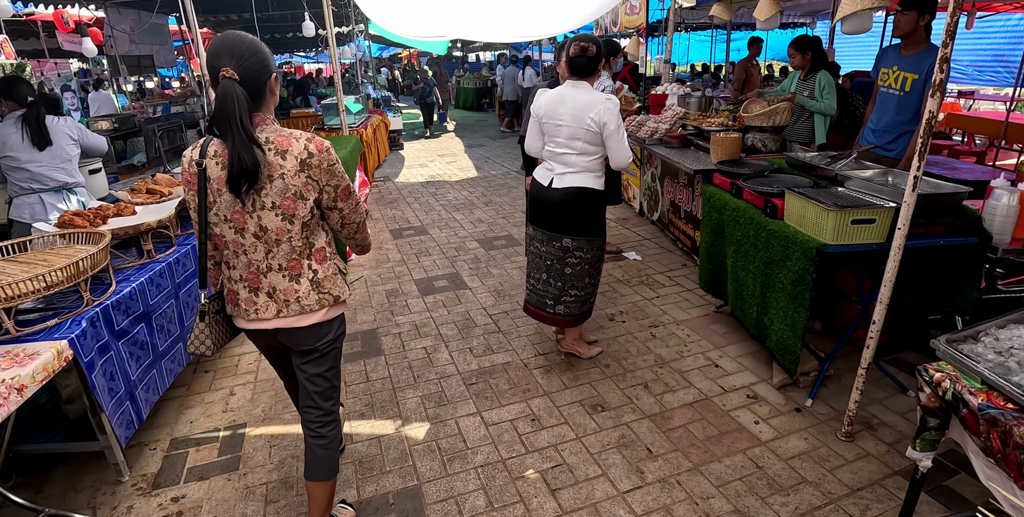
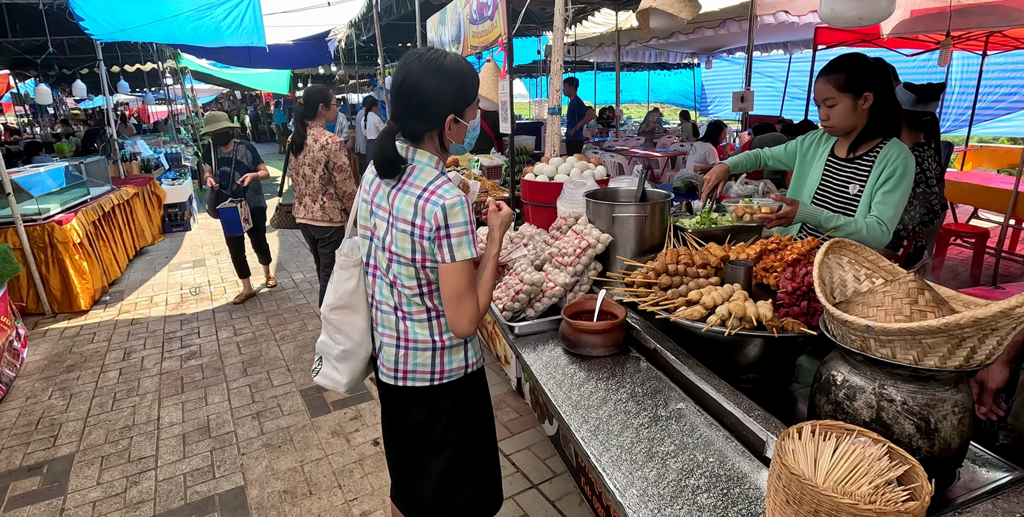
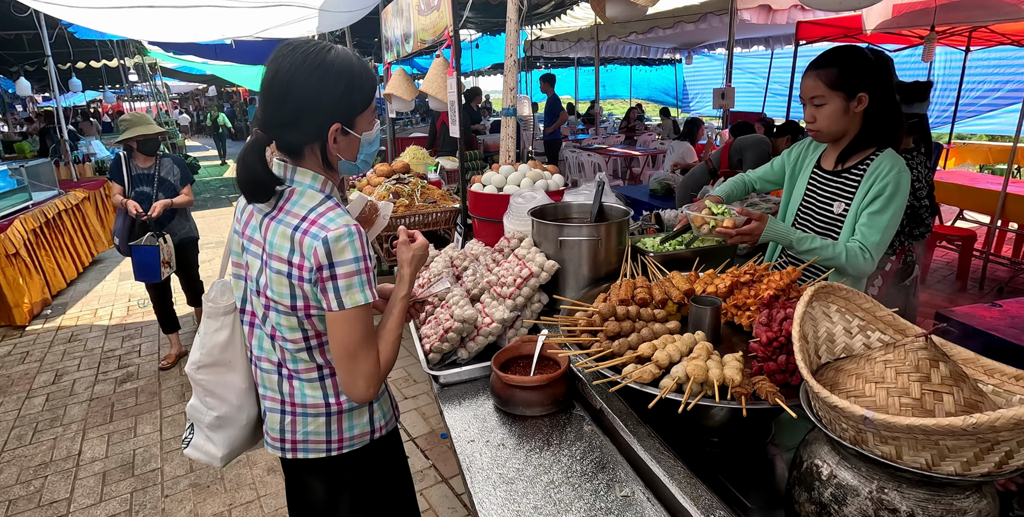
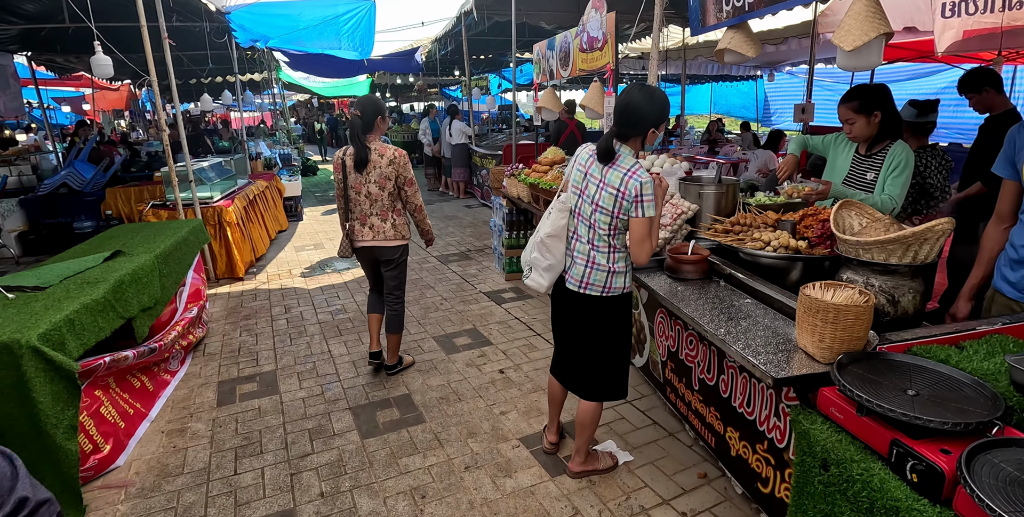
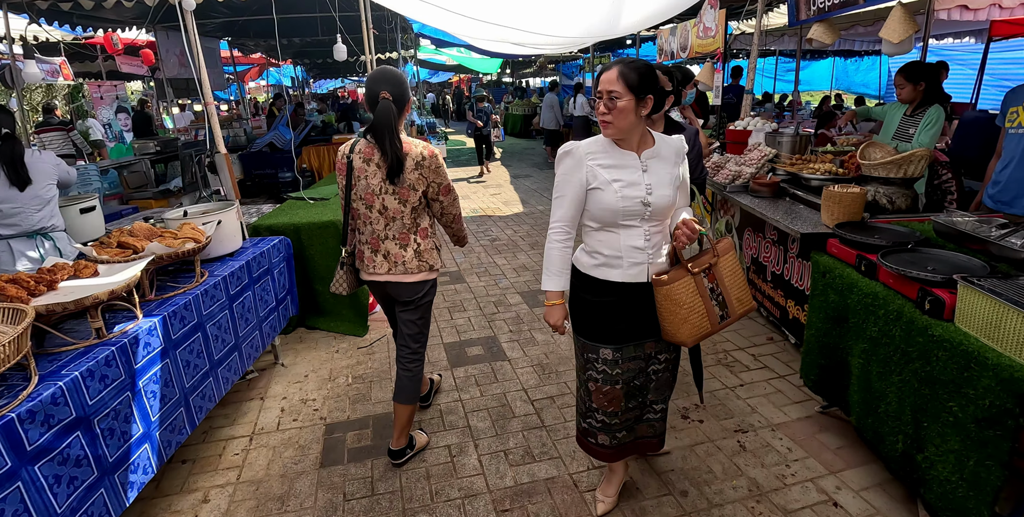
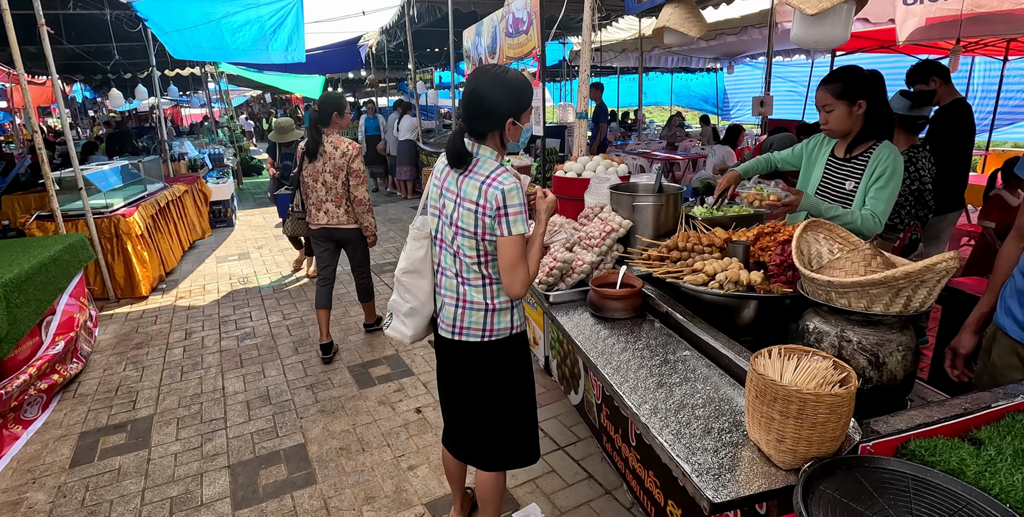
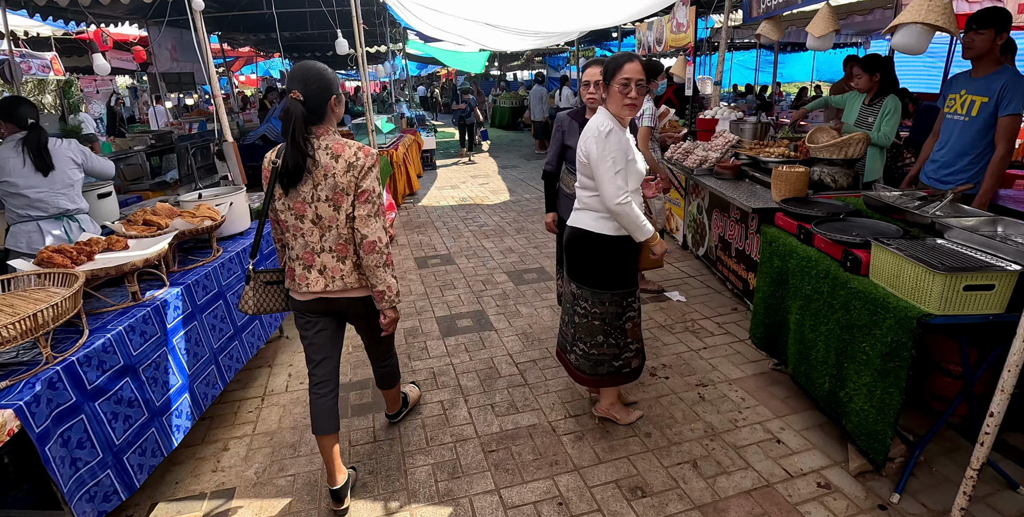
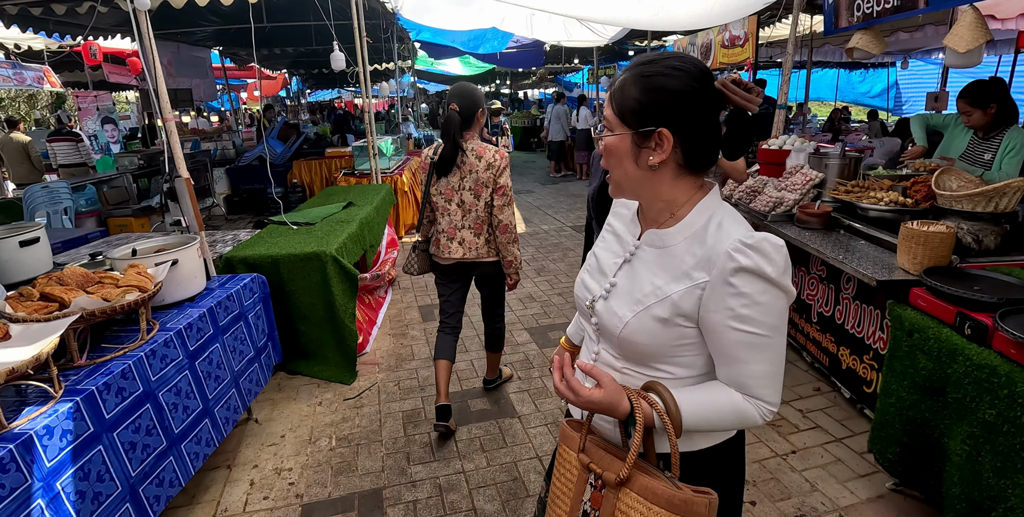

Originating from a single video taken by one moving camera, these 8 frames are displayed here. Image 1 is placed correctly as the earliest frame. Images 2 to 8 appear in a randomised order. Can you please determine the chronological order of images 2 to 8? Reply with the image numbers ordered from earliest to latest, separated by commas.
7, 5, 8, 4, 6, 2, 3
